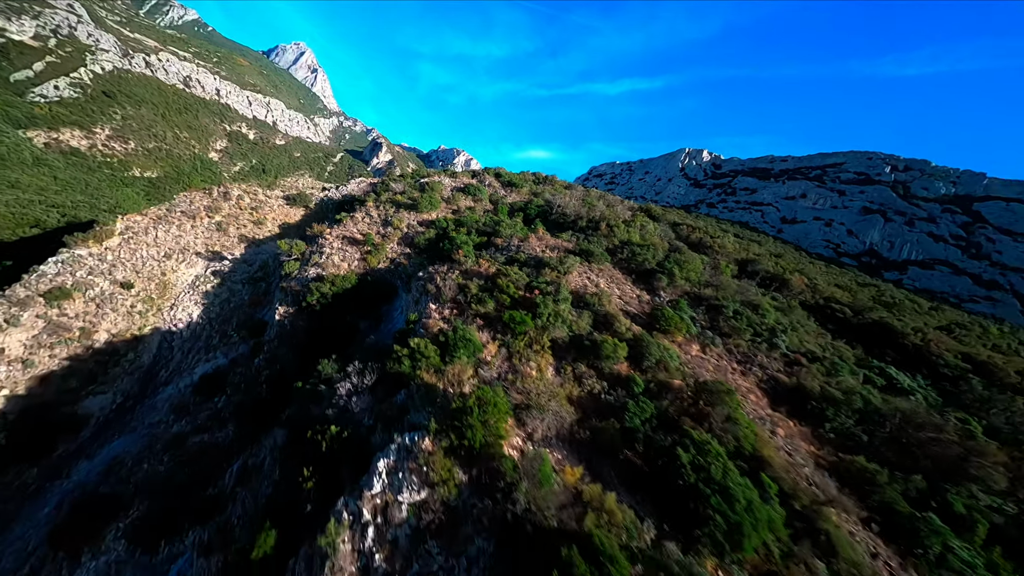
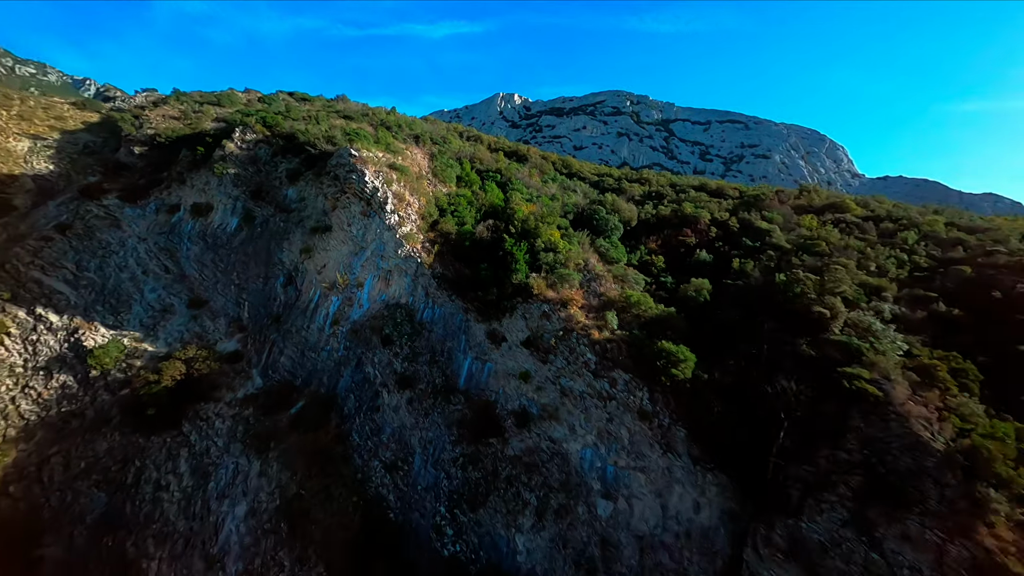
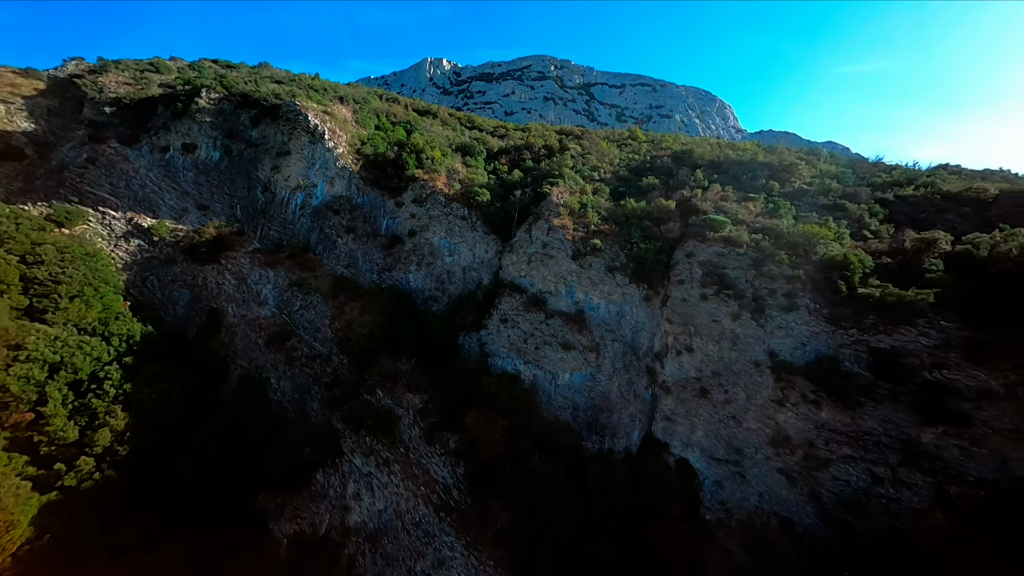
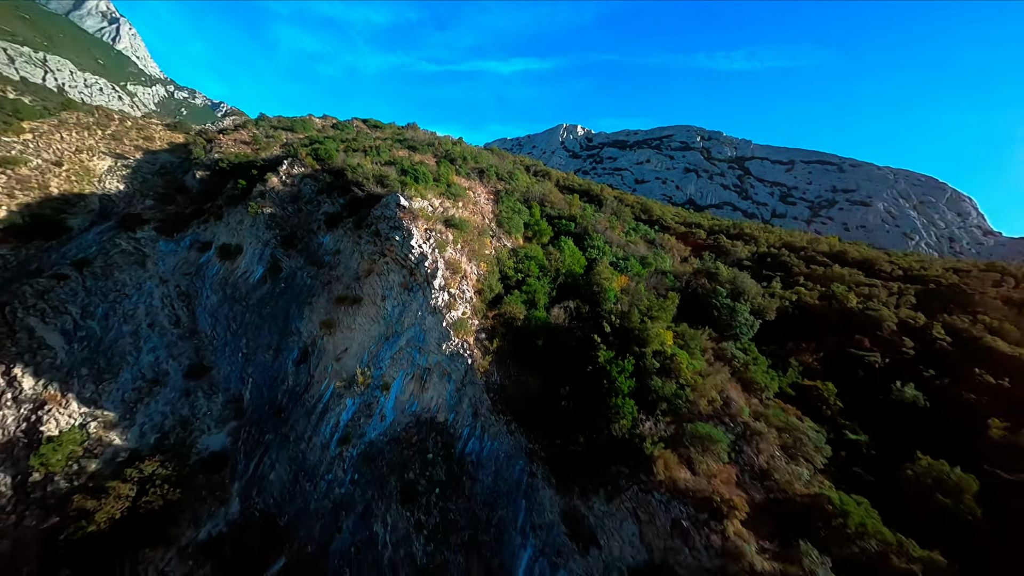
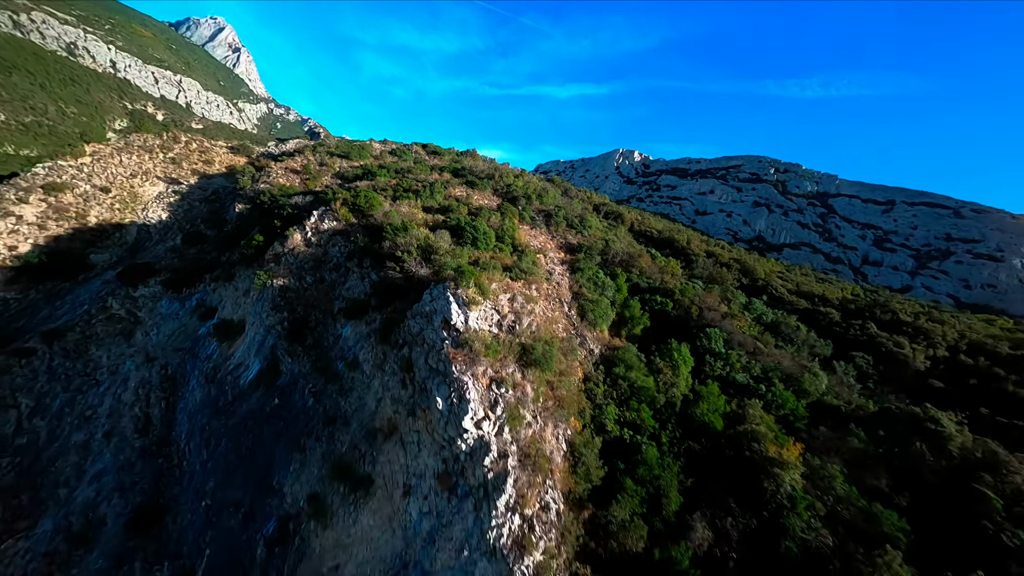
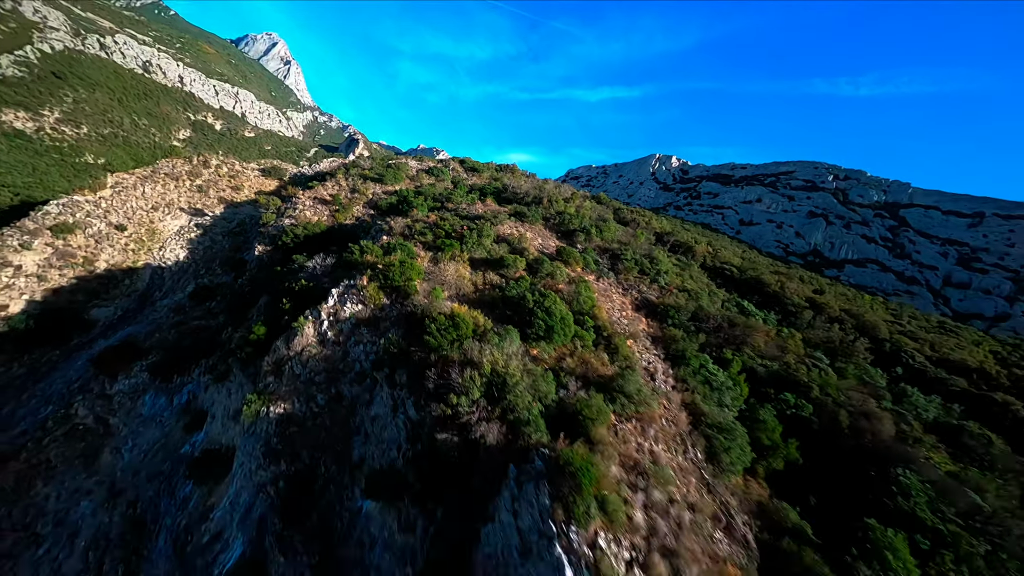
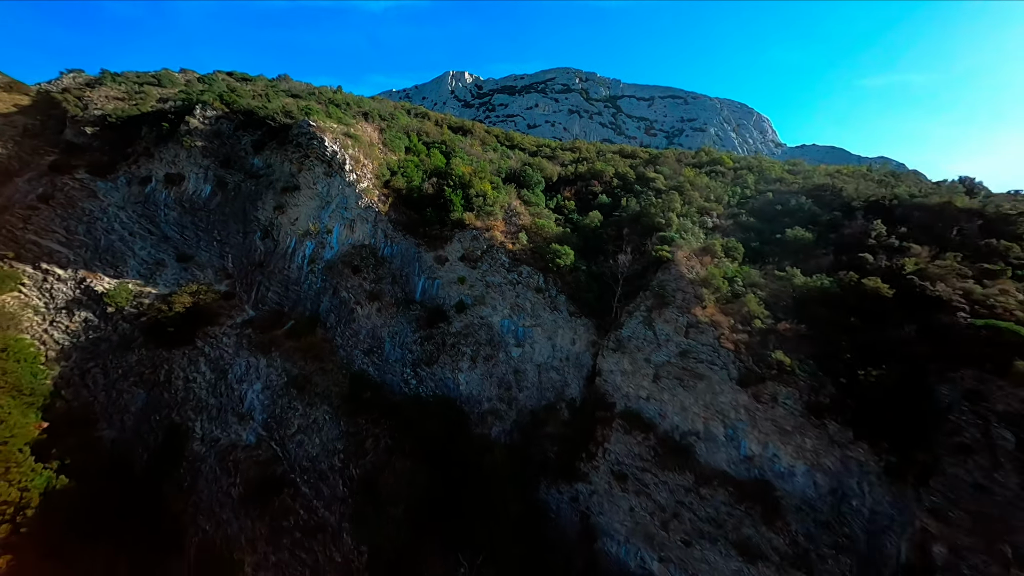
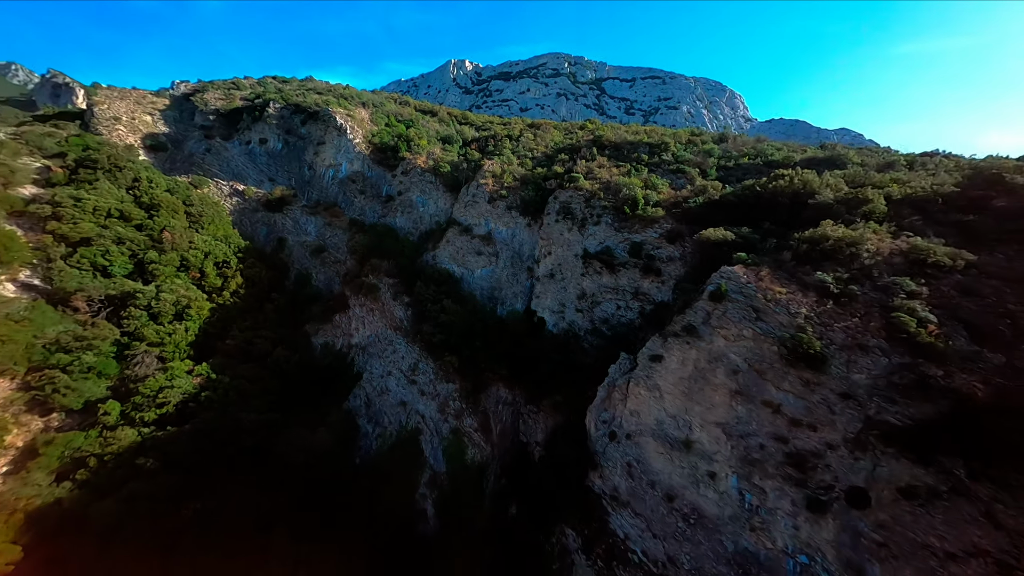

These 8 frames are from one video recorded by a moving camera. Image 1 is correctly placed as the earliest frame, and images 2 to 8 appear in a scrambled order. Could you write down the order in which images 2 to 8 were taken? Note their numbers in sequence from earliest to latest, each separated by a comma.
6, 5, 4, 2, 7, 3, 8
